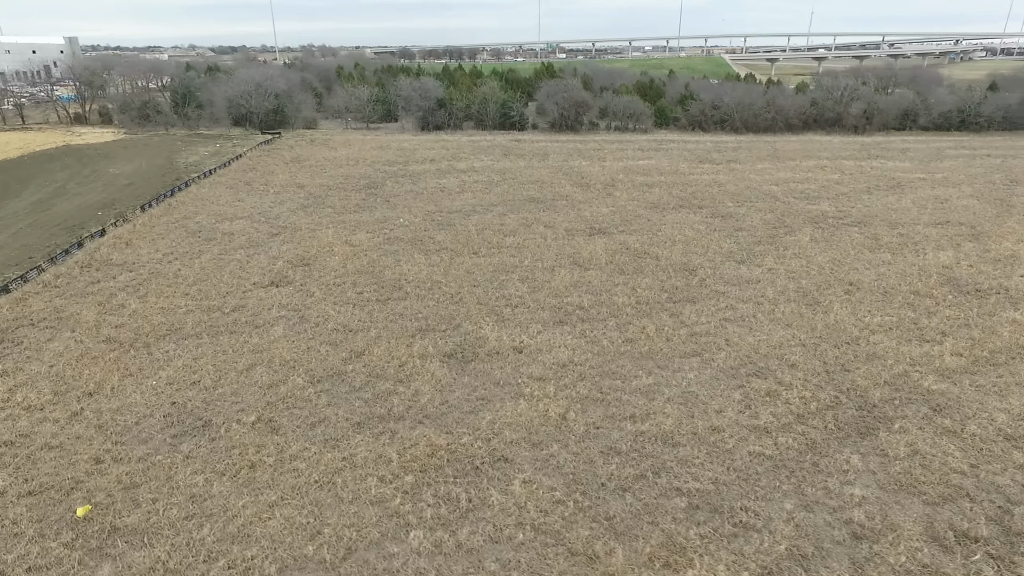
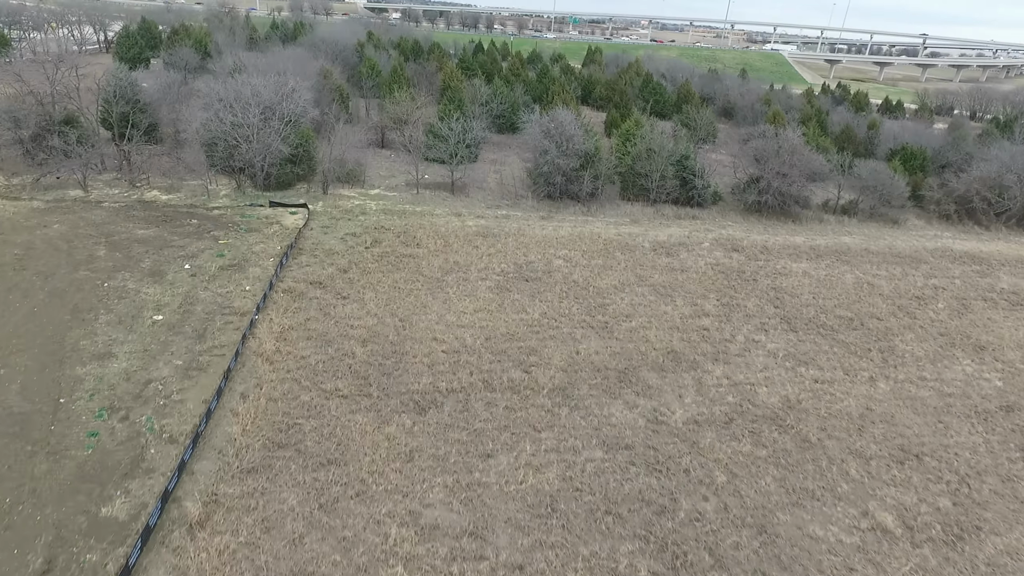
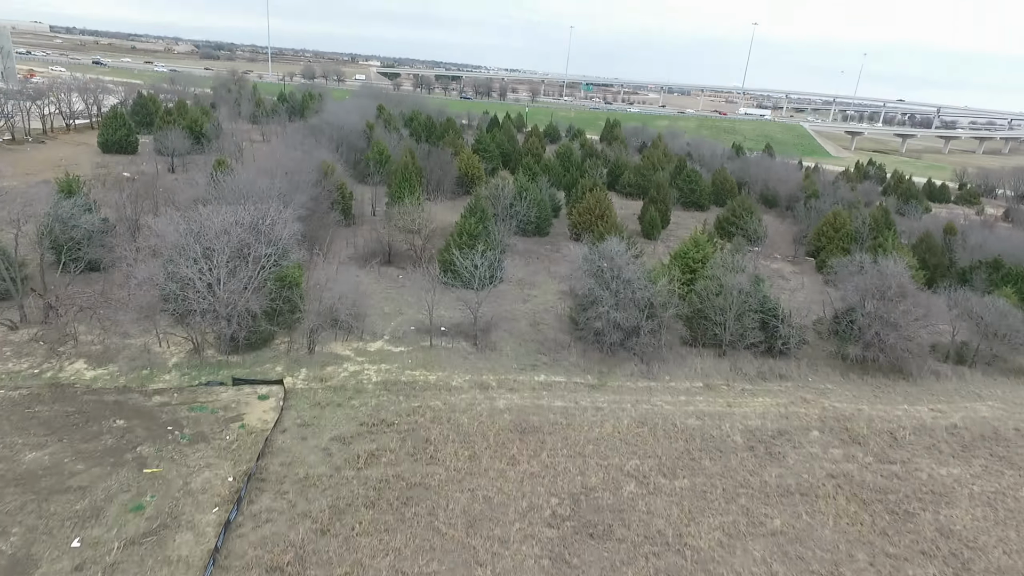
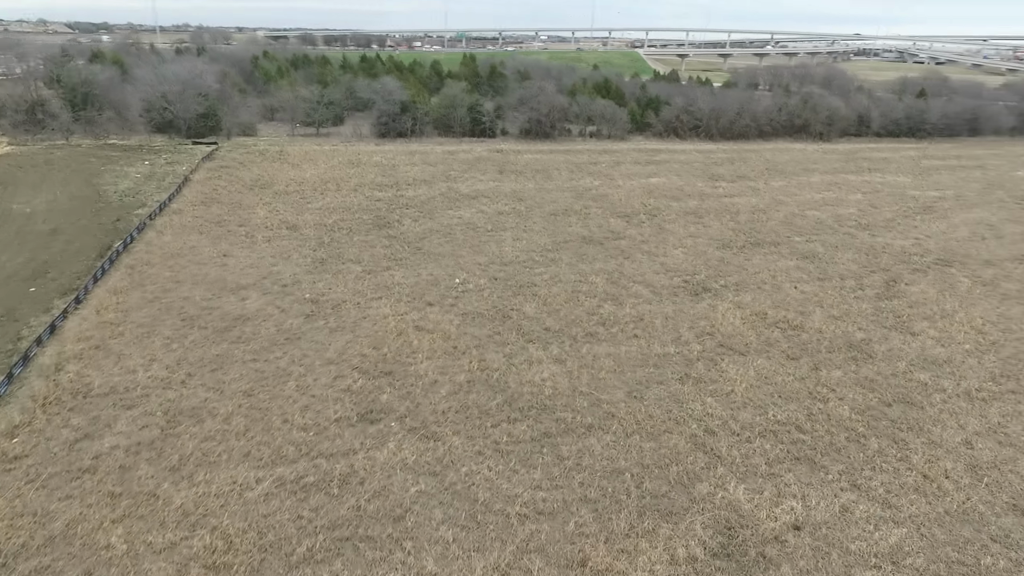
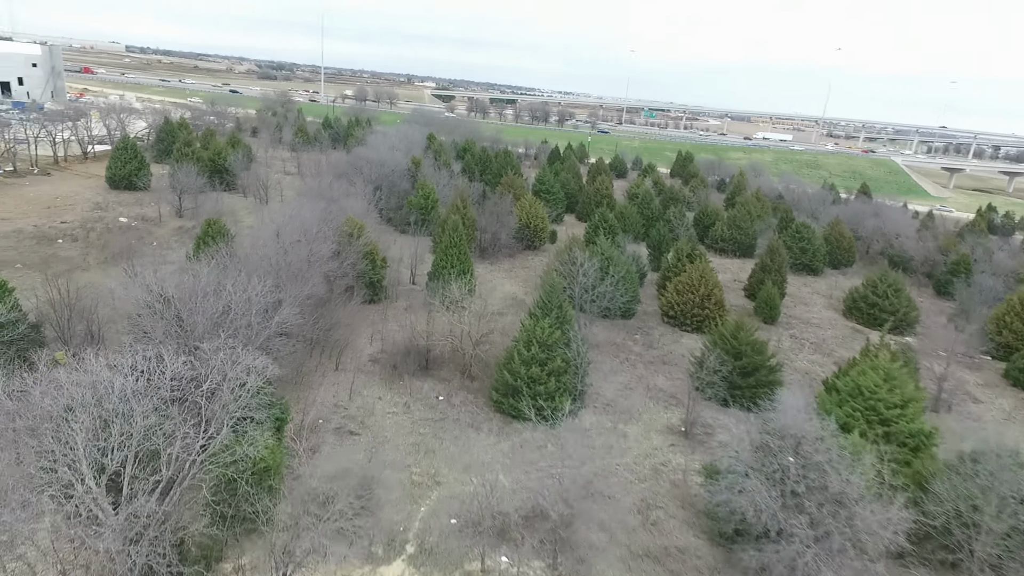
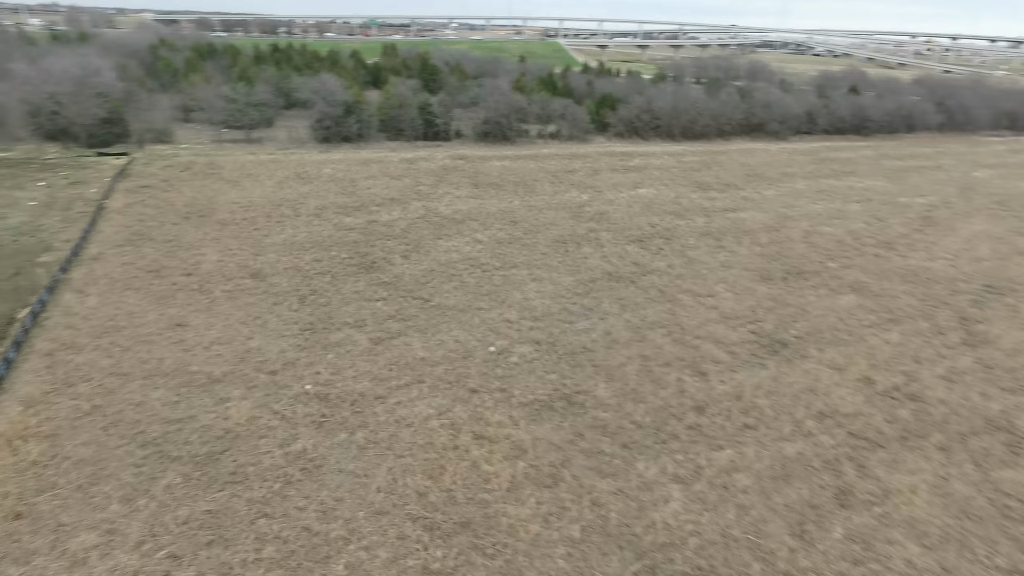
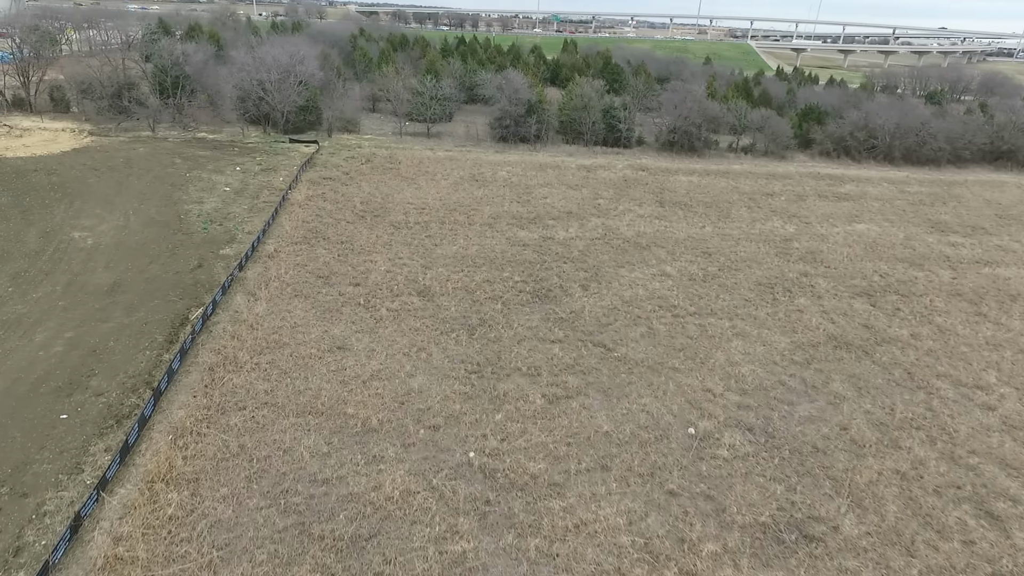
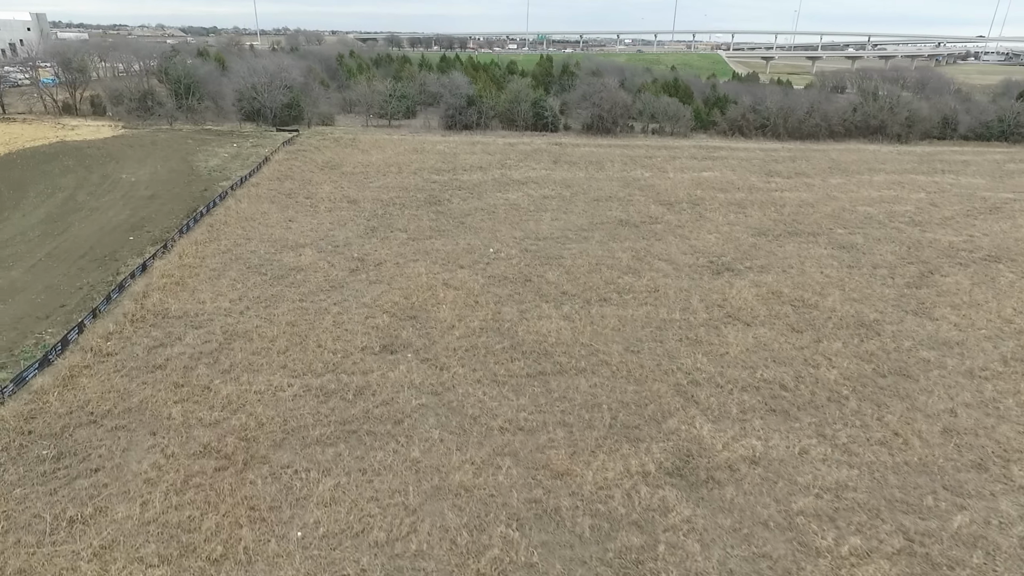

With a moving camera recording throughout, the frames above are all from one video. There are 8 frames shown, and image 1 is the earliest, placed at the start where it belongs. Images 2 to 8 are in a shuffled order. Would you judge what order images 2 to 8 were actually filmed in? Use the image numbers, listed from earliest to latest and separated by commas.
8, 4, 6, 7, 2, 3, 5
